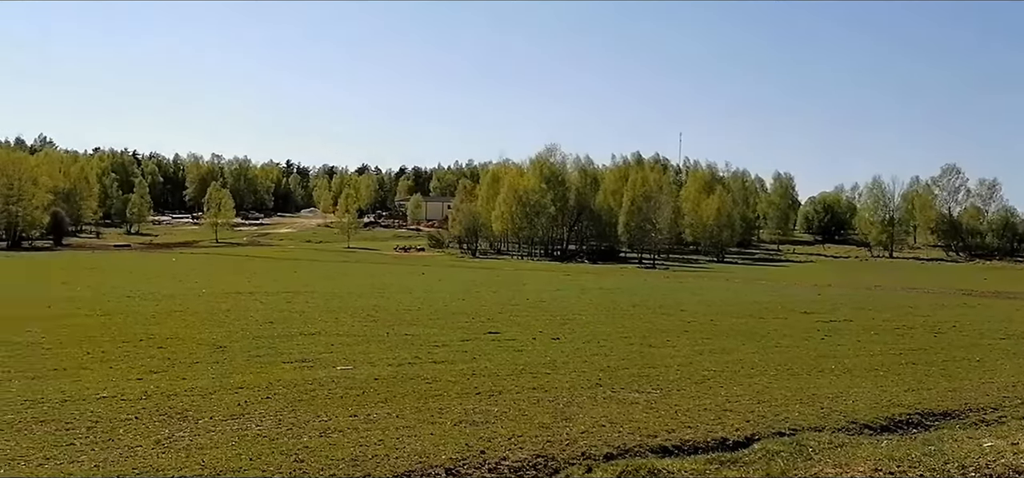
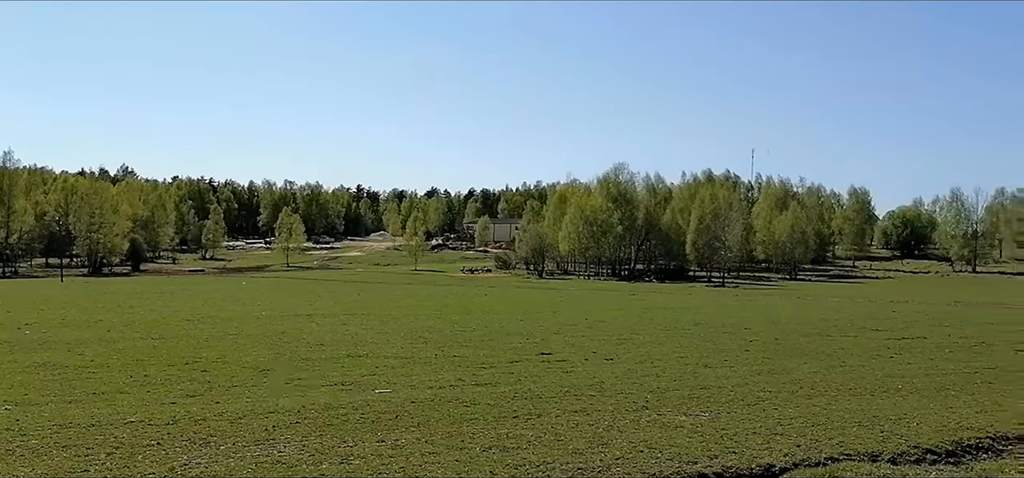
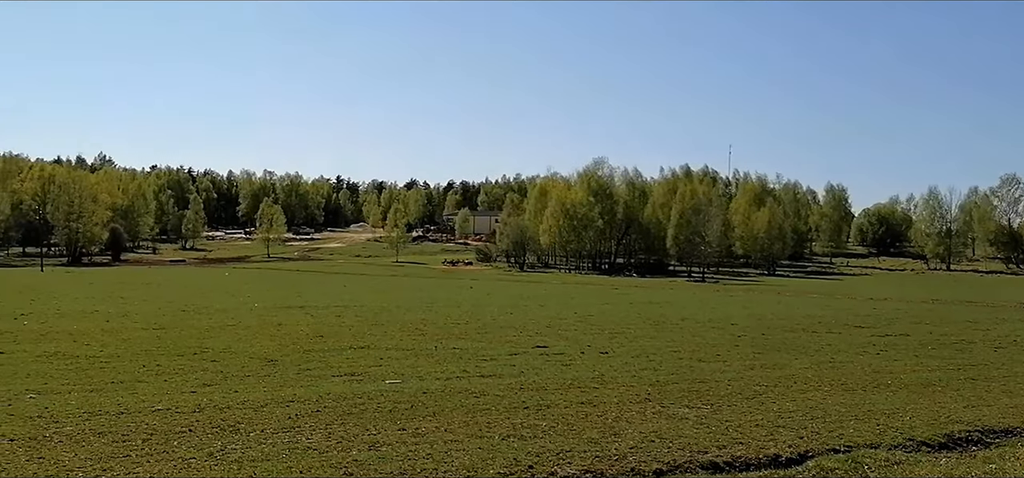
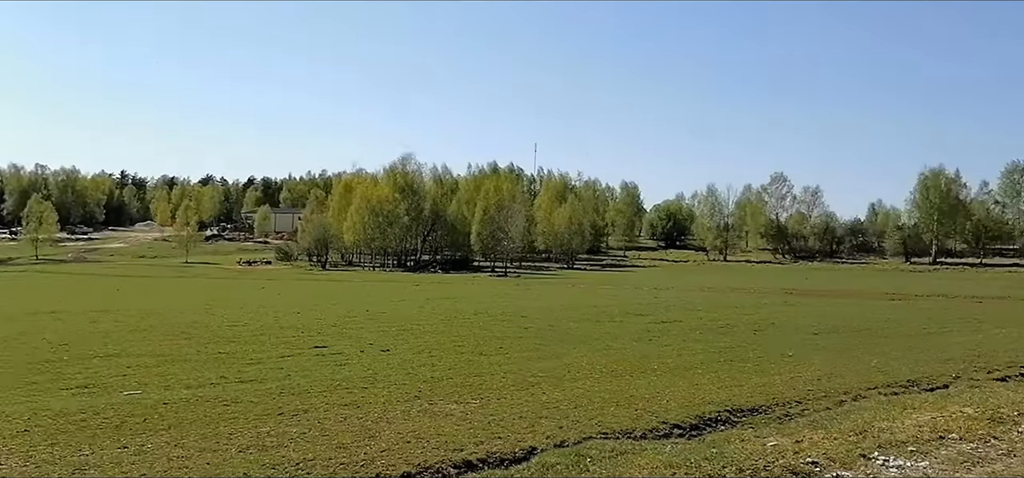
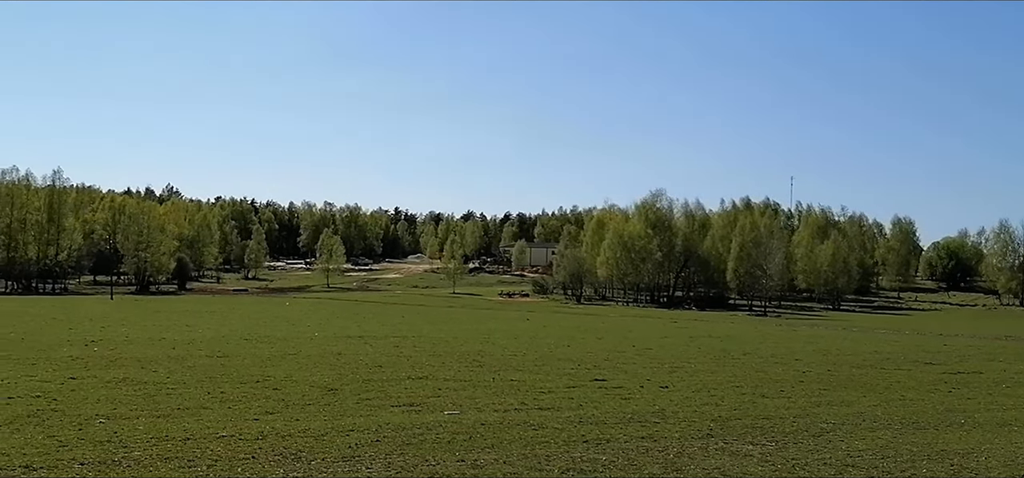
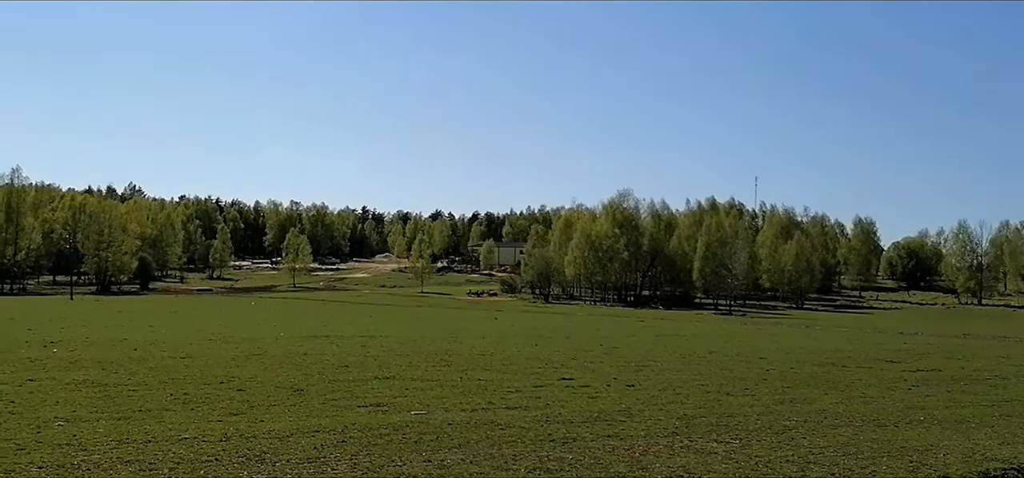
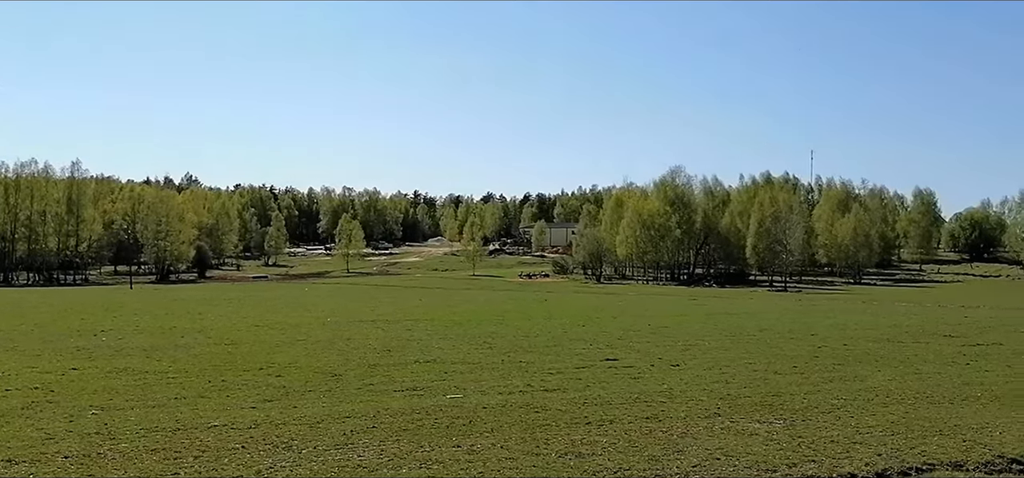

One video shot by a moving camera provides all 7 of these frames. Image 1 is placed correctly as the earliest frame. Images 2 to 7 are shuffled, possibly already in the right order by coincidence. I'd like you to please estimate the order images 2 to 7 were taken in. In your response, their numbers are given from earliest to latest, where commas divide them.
3, 6, 5, 7, 2, 4
